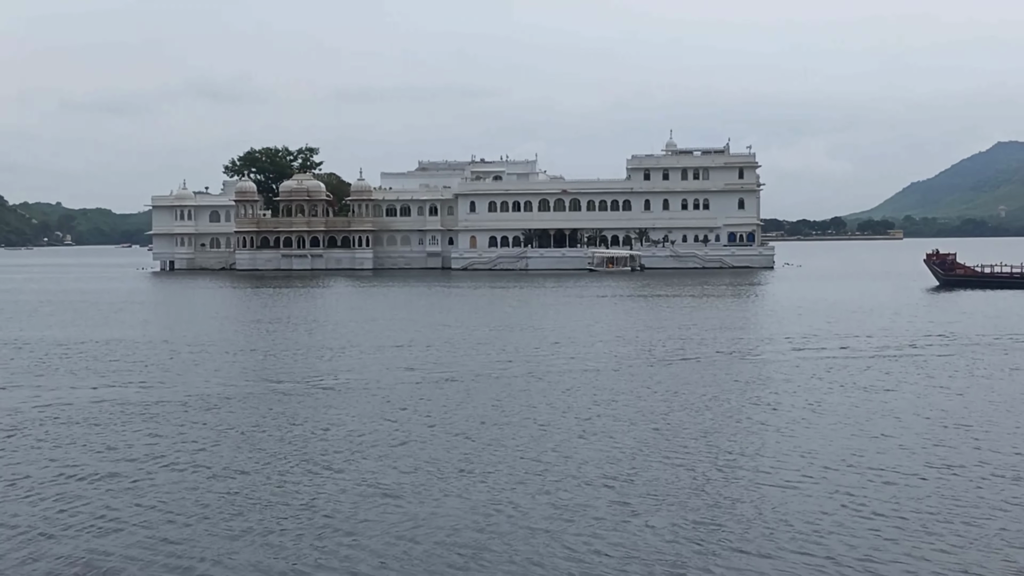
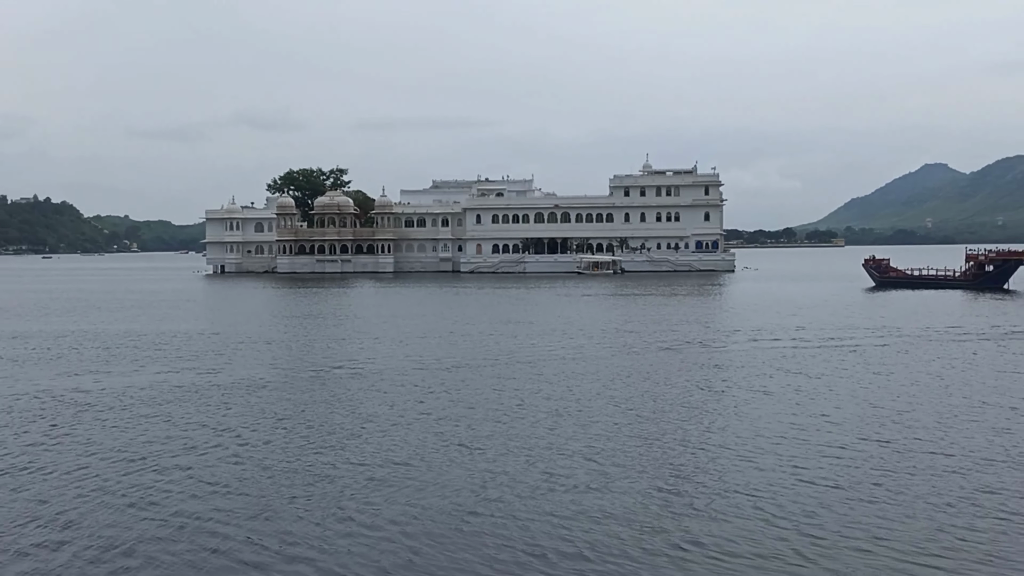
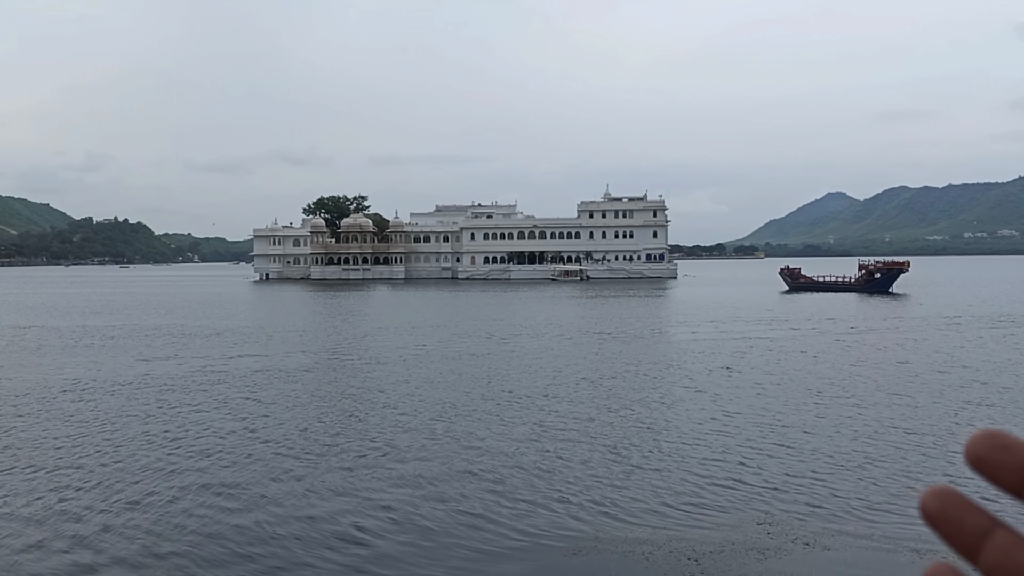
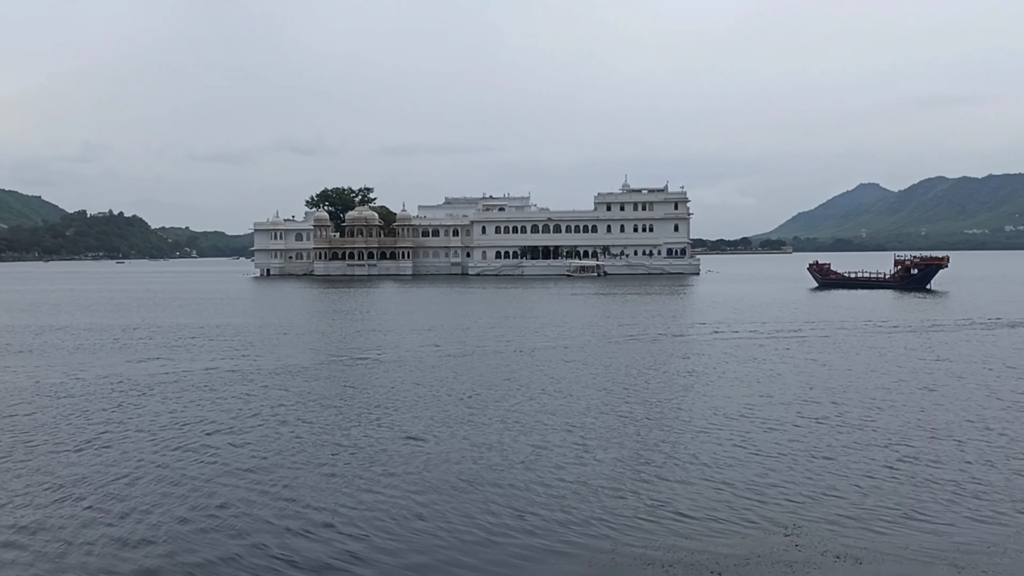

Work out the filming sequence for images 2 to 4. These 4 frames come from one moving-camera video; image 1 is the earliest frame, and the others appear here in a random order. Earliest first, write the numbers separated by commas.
2, 4, 3
